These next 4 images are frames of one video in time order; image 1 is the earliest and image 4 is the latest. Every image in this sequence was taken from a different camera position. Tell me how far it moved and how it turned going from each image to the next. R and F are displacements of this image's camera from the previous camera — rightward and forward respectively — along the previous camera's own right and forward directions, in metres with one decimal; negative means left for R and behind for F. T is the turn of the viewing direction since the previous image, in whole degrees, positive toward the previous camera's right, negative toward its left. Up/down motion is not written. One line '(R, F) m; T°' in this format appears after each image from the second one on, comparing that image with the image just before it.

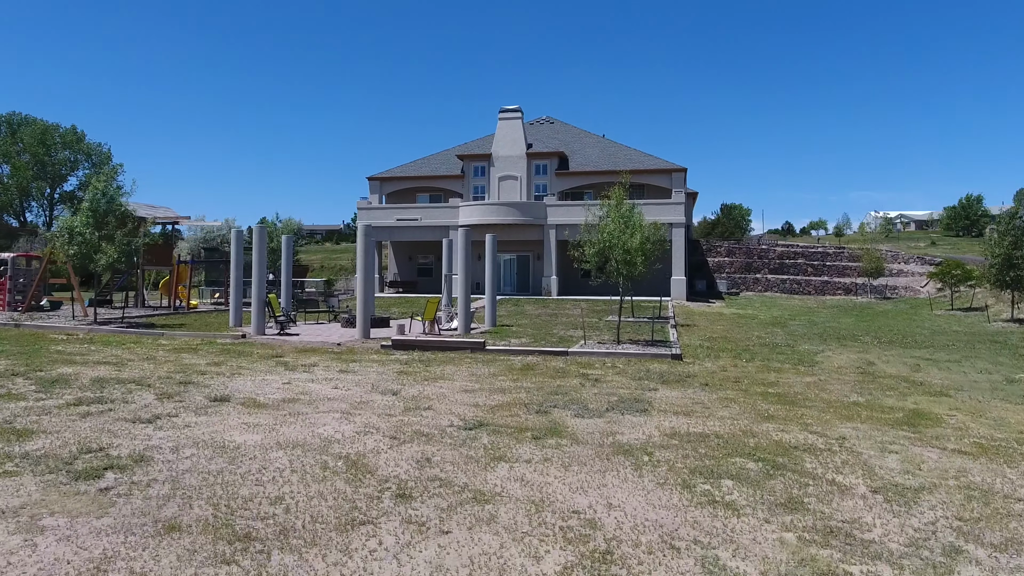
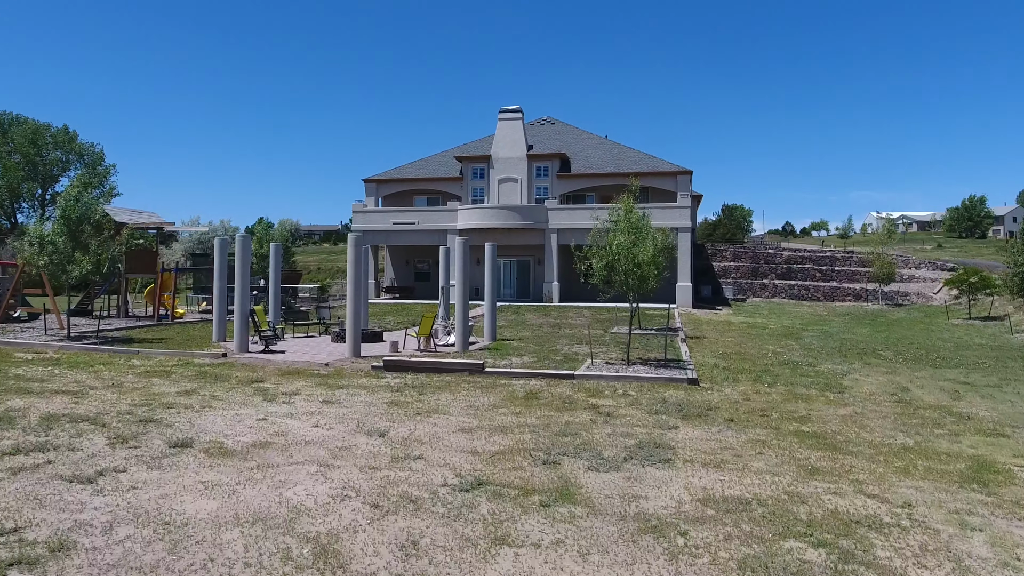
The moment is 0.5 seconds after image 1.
(0.0, +1.0) m; 0°
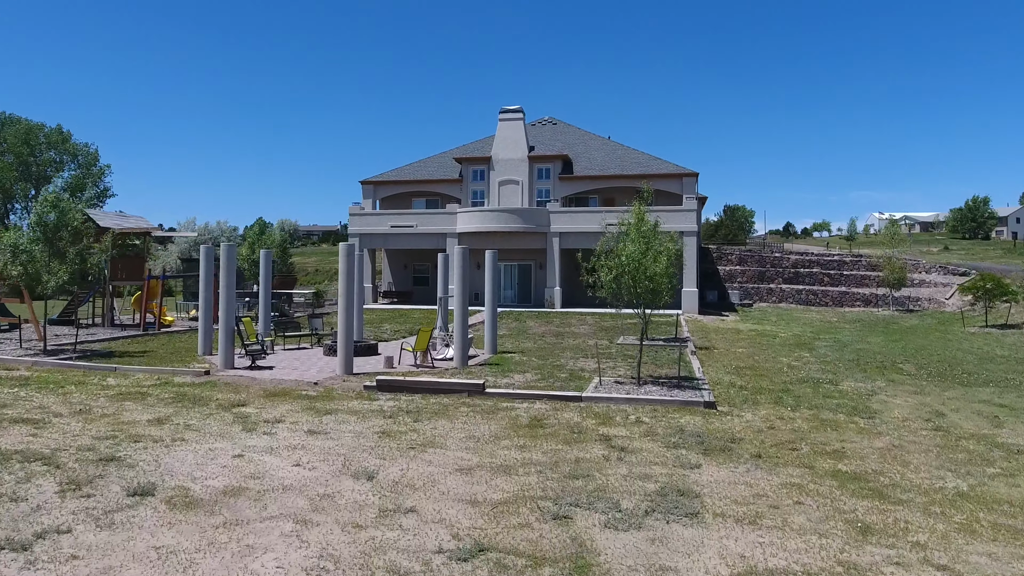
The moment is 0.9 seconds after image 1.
(0.0, +0.8) m; 0°
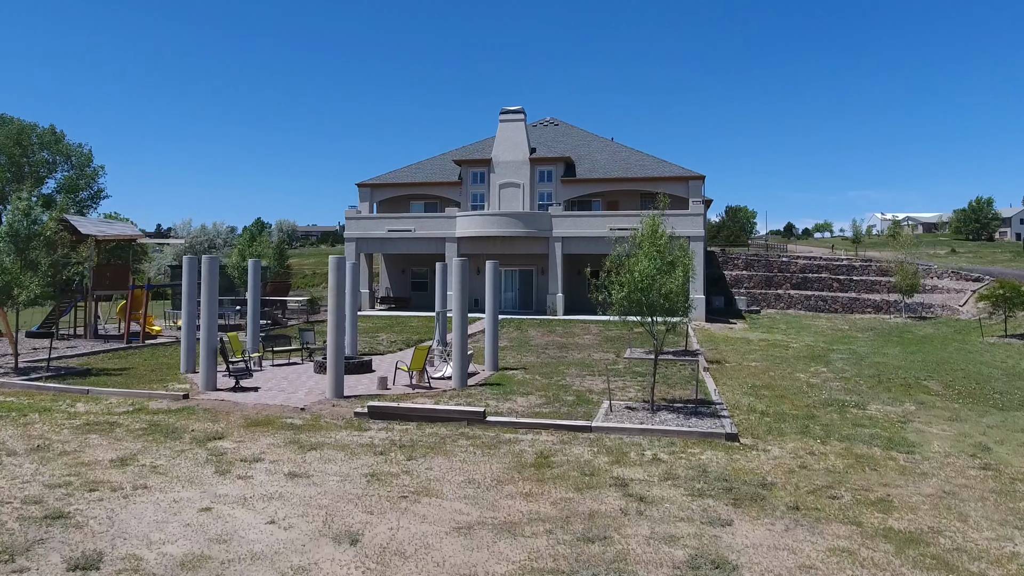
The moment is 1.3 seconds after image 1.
(-0.1, +0.9) m; 0°
